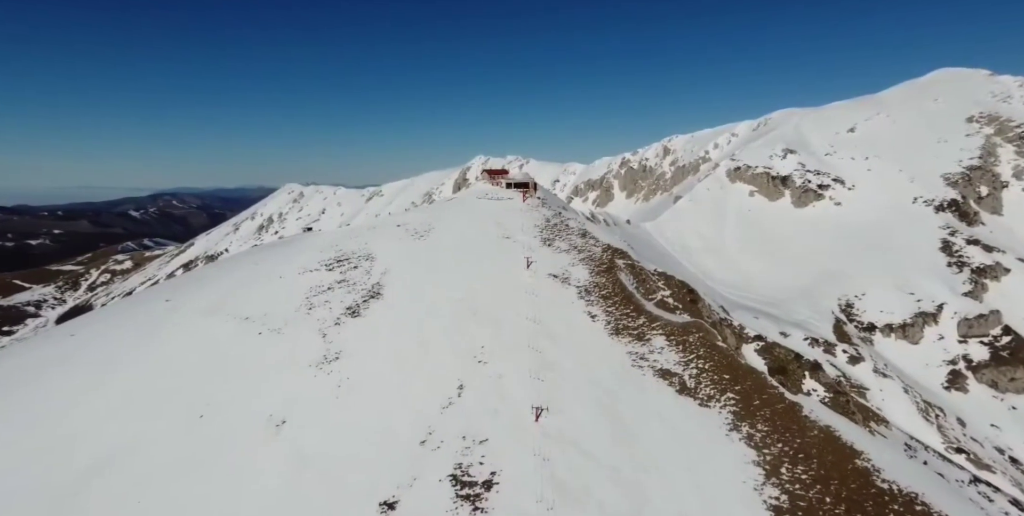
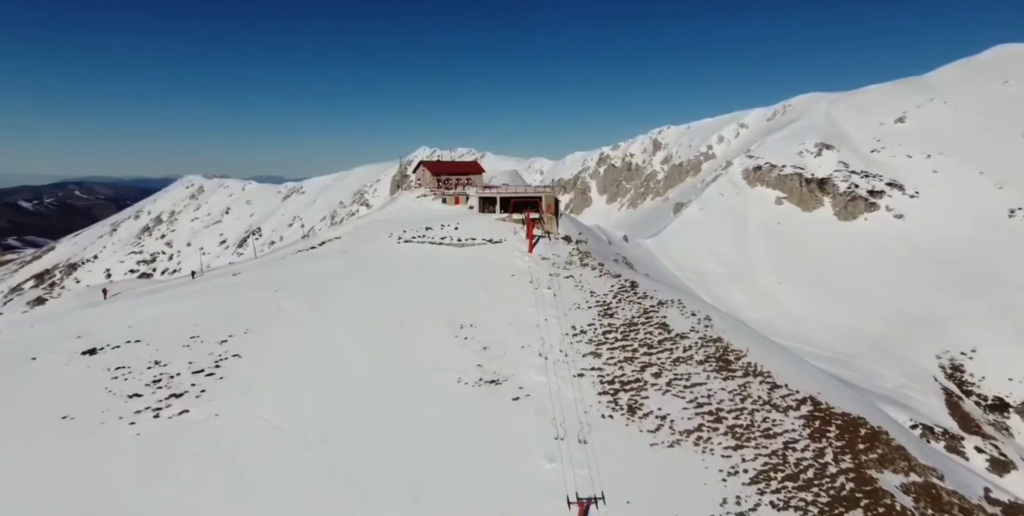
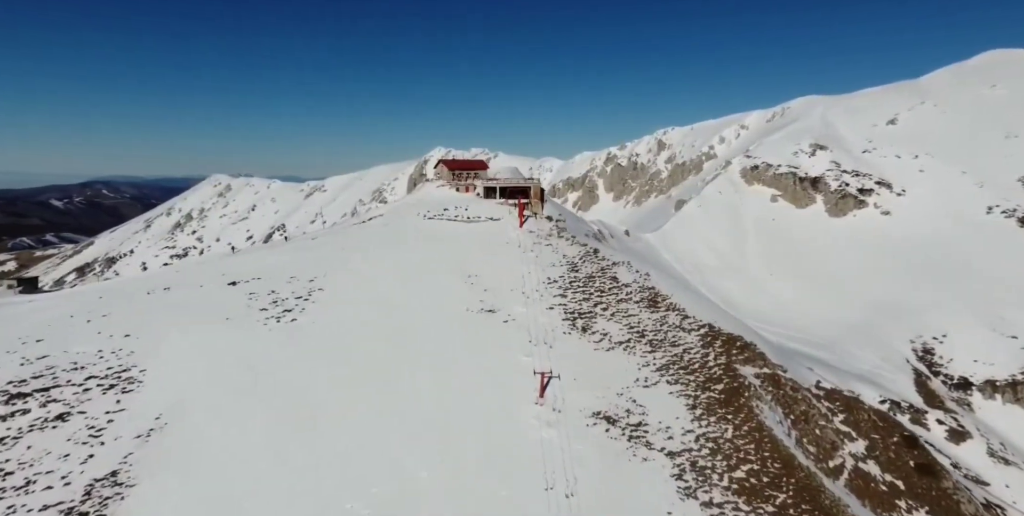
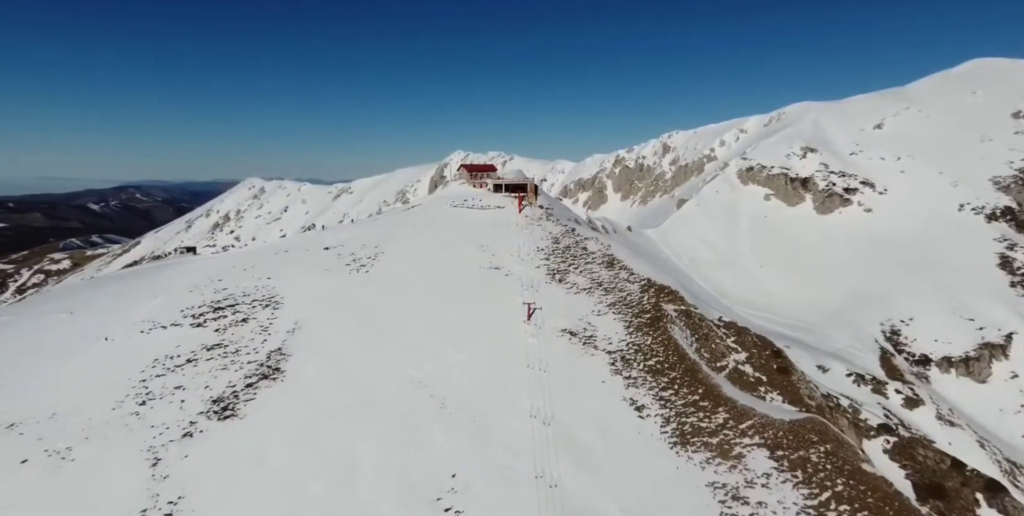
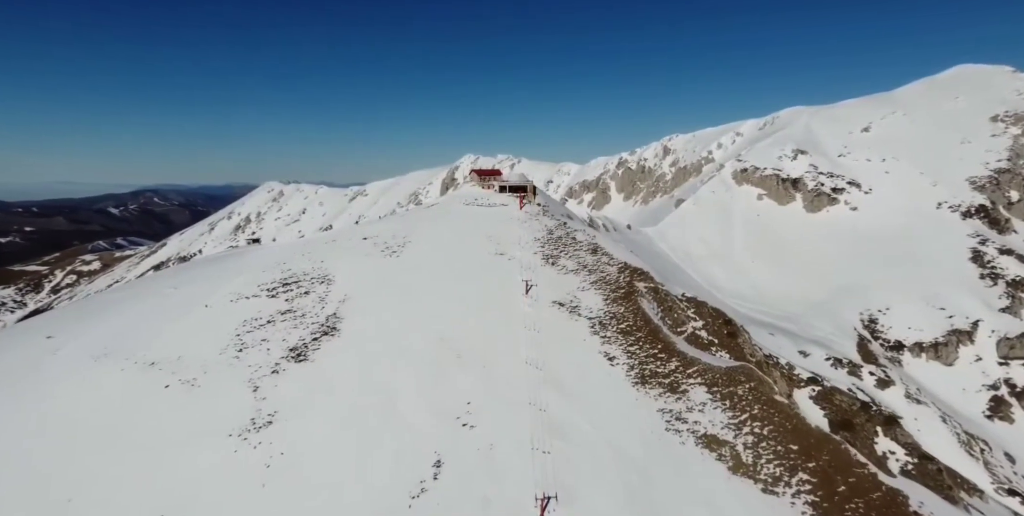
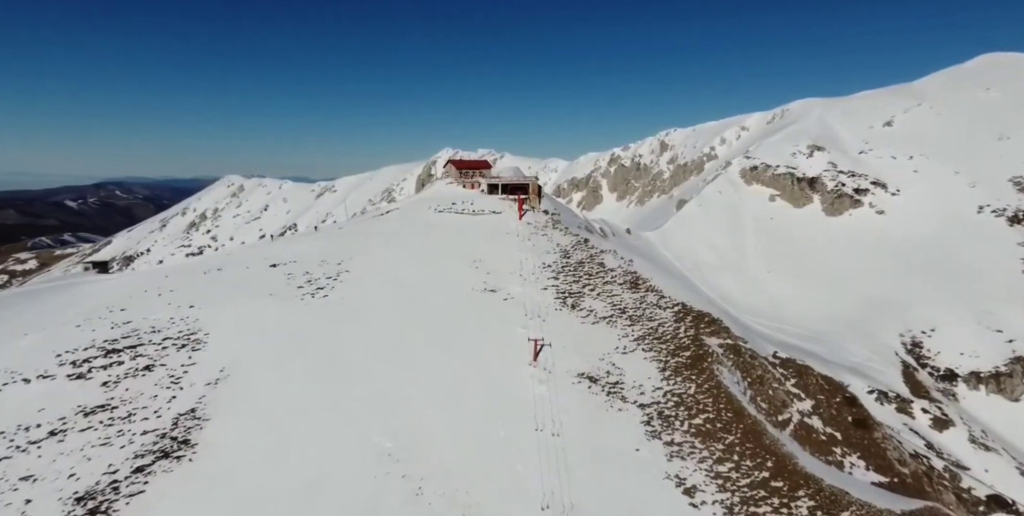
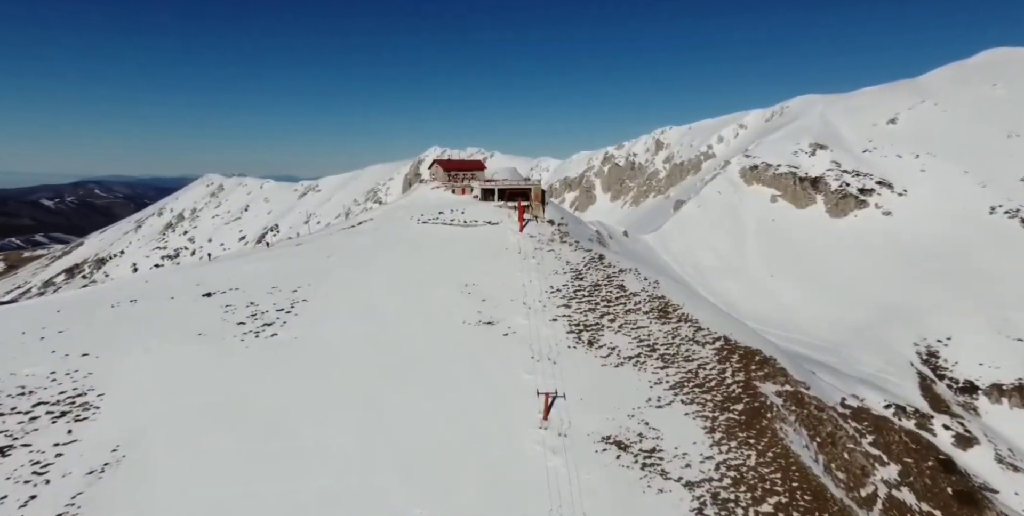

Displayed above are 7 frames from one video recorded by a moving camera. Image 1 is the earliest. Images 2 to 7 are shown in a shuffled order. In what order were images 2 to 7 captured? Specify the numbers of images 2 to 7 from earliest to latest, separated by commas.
5, 4, 6, 3, 7, 2
